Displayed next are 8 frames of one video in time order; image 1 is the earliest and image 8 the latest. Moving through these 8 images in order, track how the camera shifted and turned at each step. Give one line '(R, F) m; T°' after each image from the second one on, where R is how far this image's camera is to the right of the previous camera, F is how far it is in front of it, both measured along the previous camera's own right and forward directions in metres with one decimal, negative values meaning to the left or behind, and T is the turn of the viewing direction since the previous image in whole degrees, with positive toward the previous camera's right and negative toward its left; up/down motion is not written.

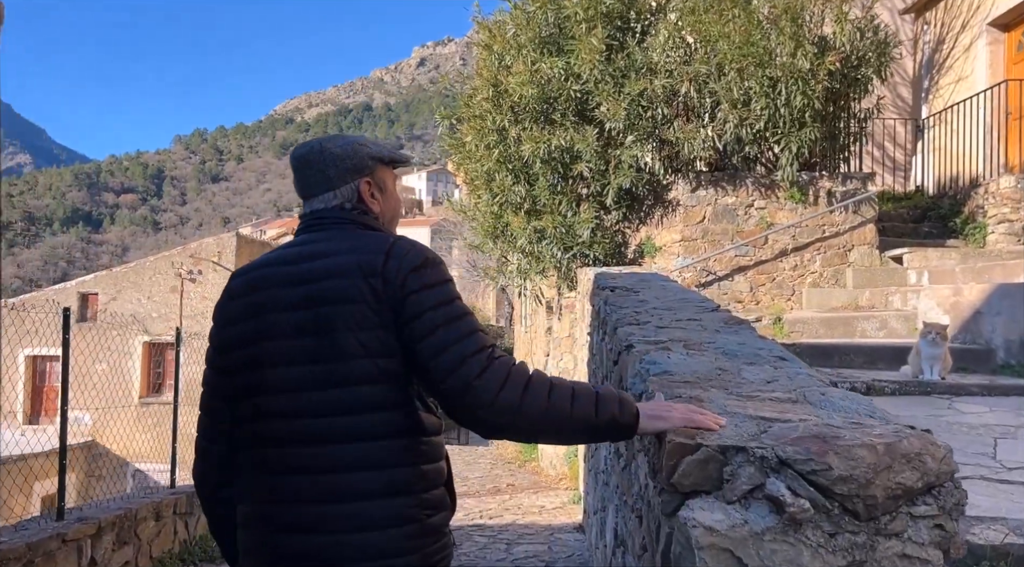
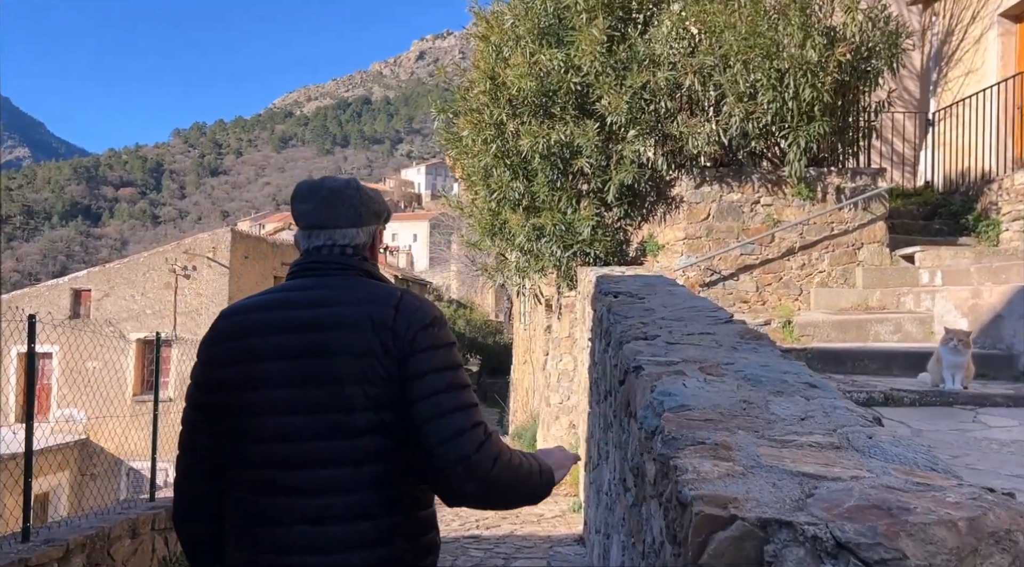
(0.0, +0.3) m; 0°
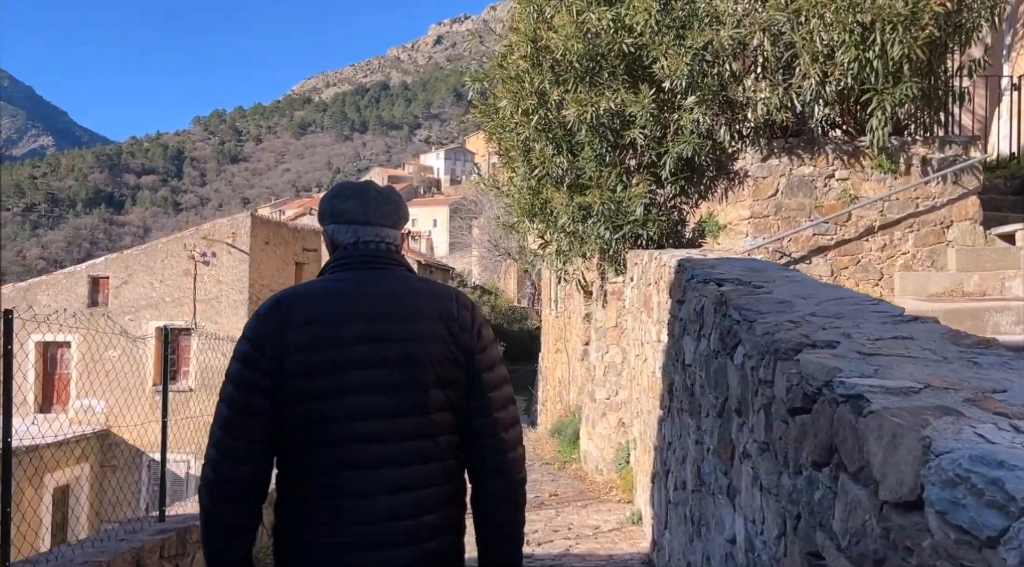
(-0.2, +0.7) m; -1°
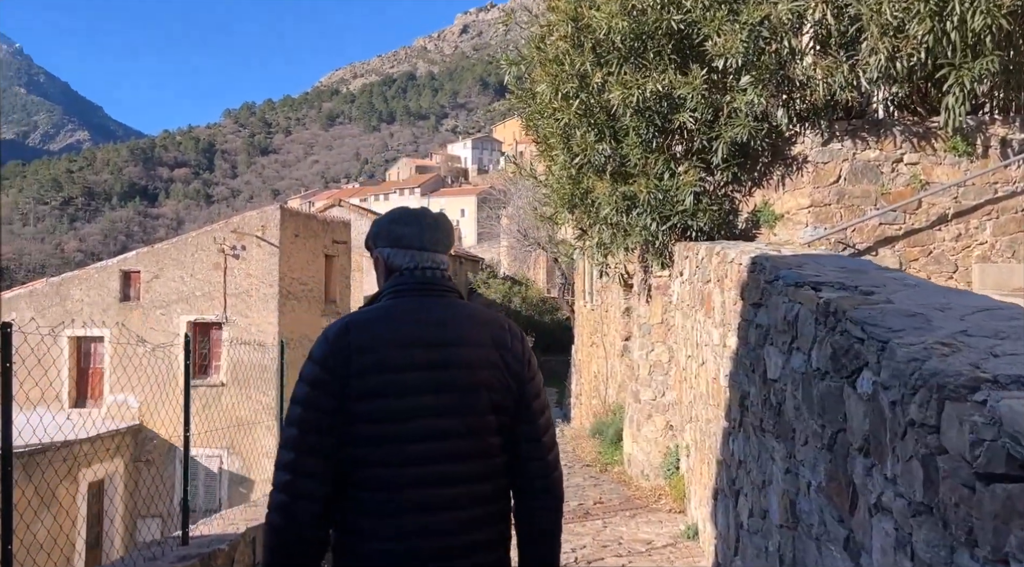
(-0.1, +0.4) m; -2°
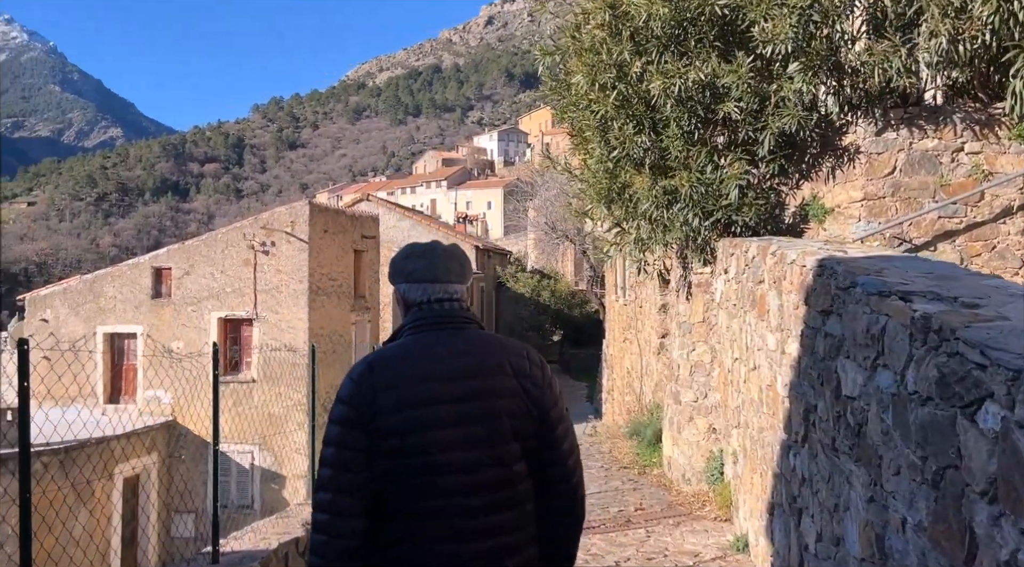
(-0.1, +0.3) m; -2°
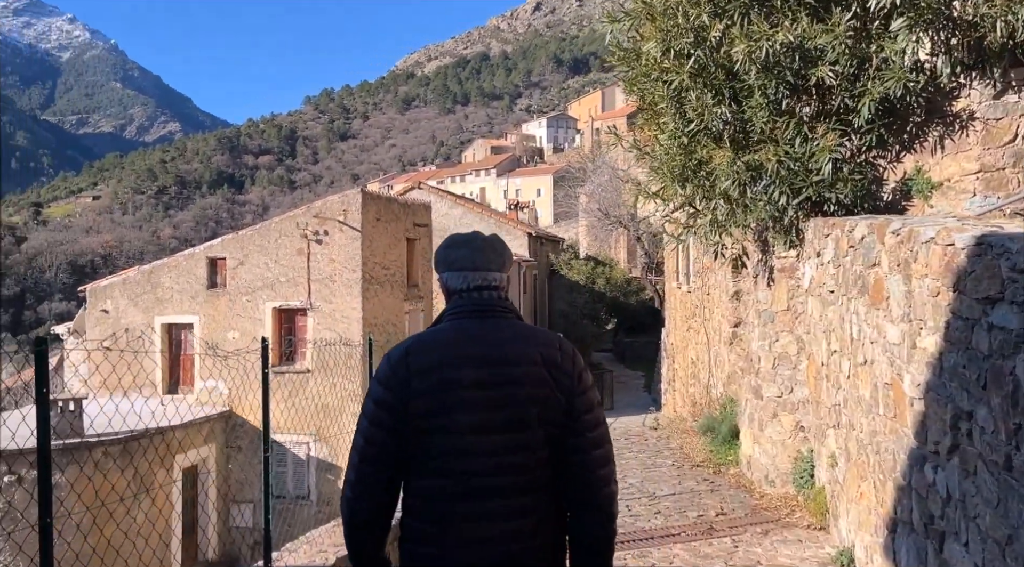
(-0.1, +0.5) m; -3°
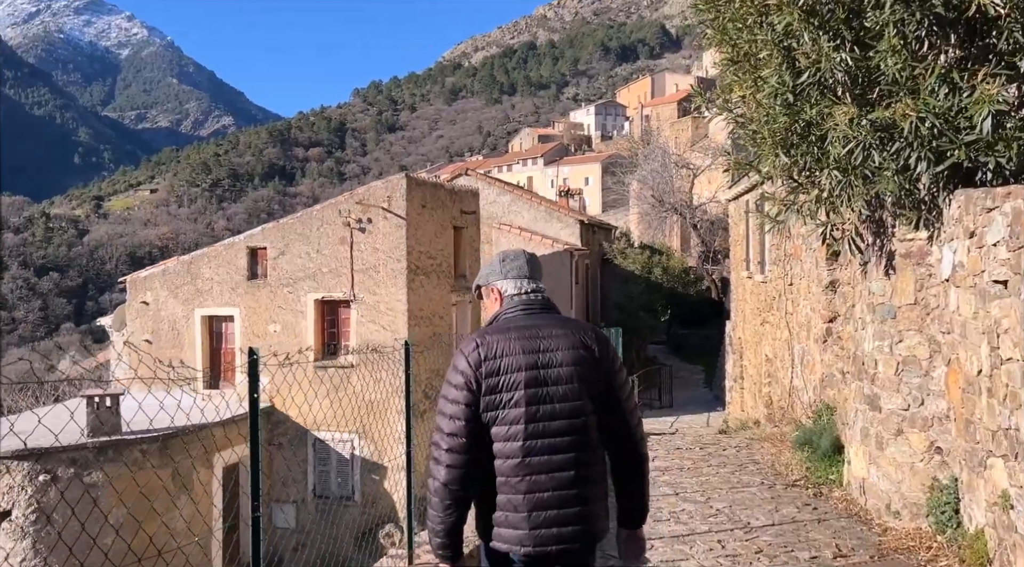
(-0.1, +1.1) m; -3°
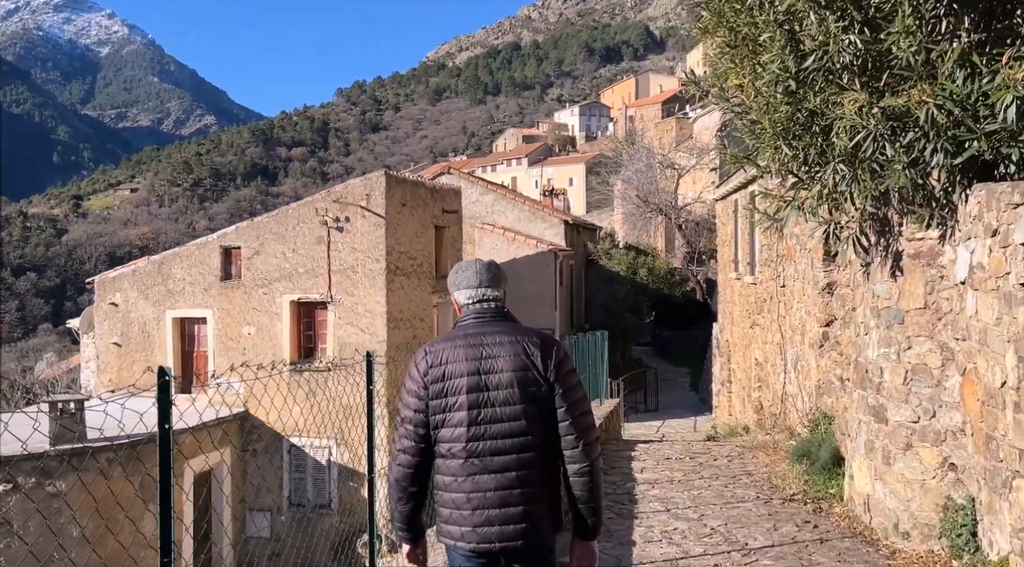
(0.0, +0.5) m; +1°
